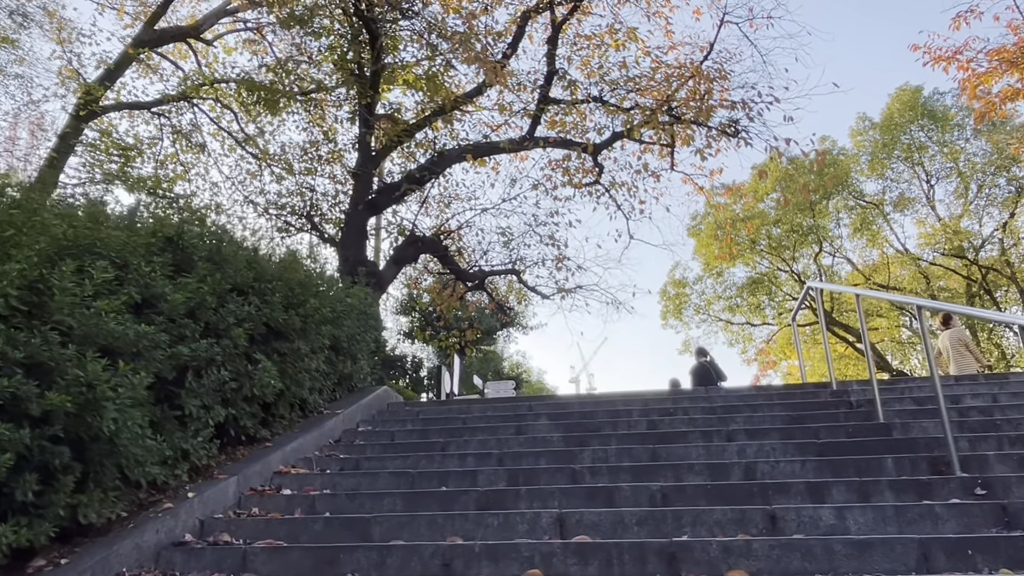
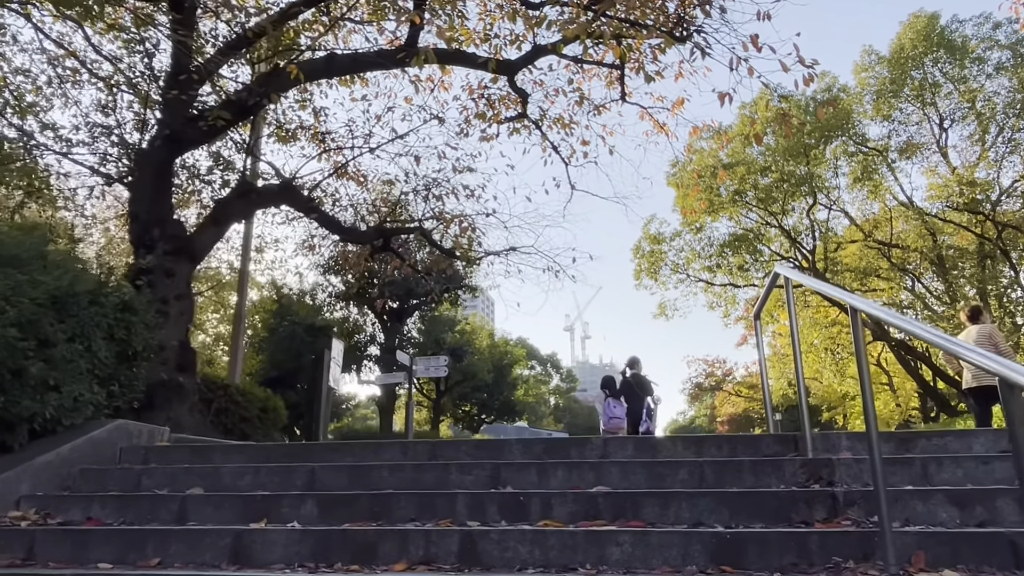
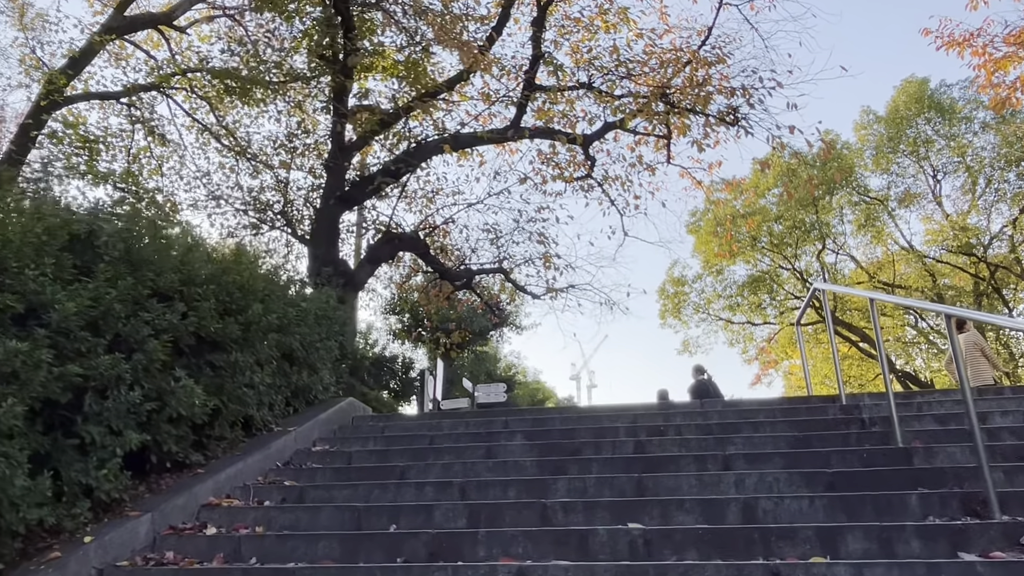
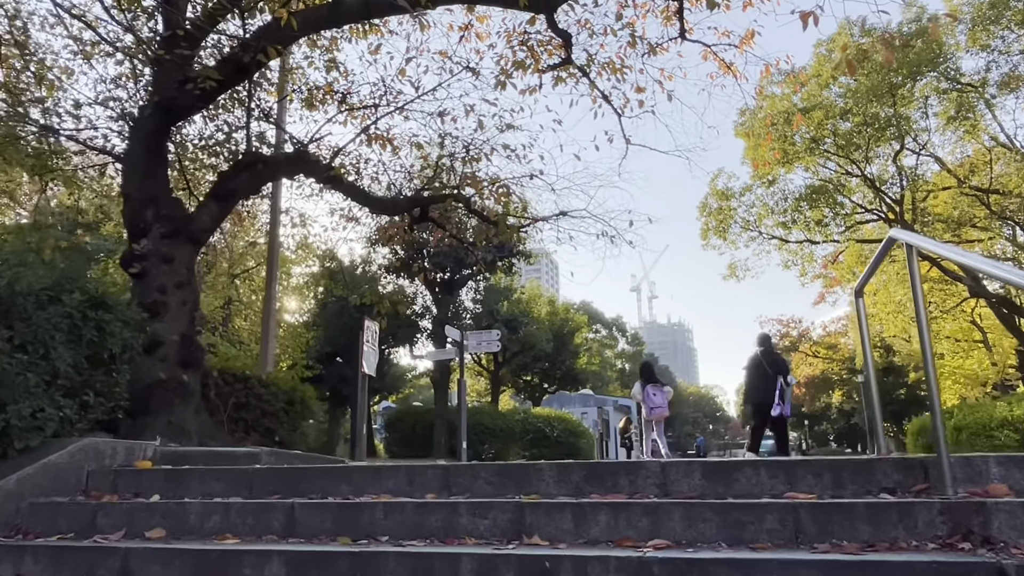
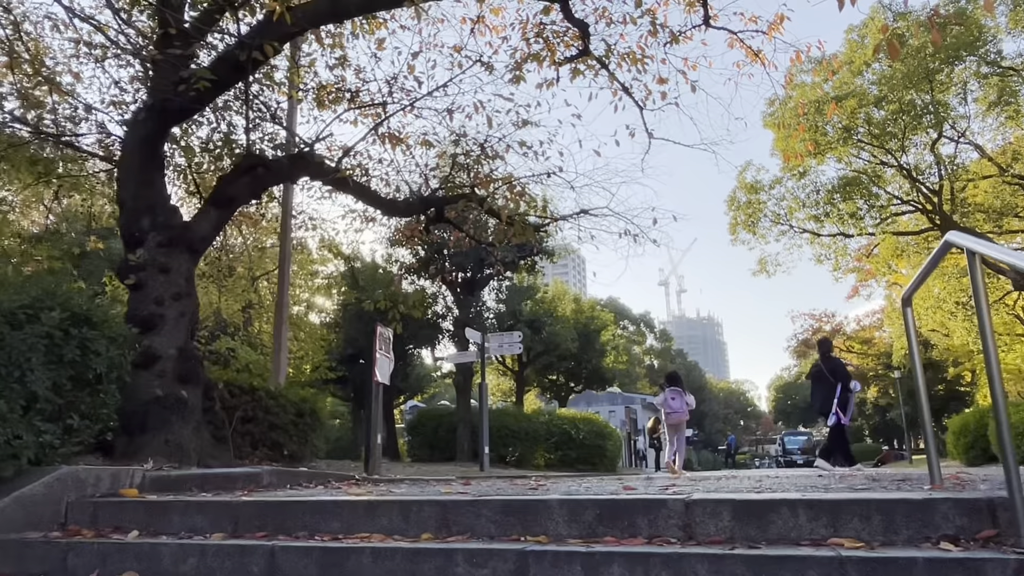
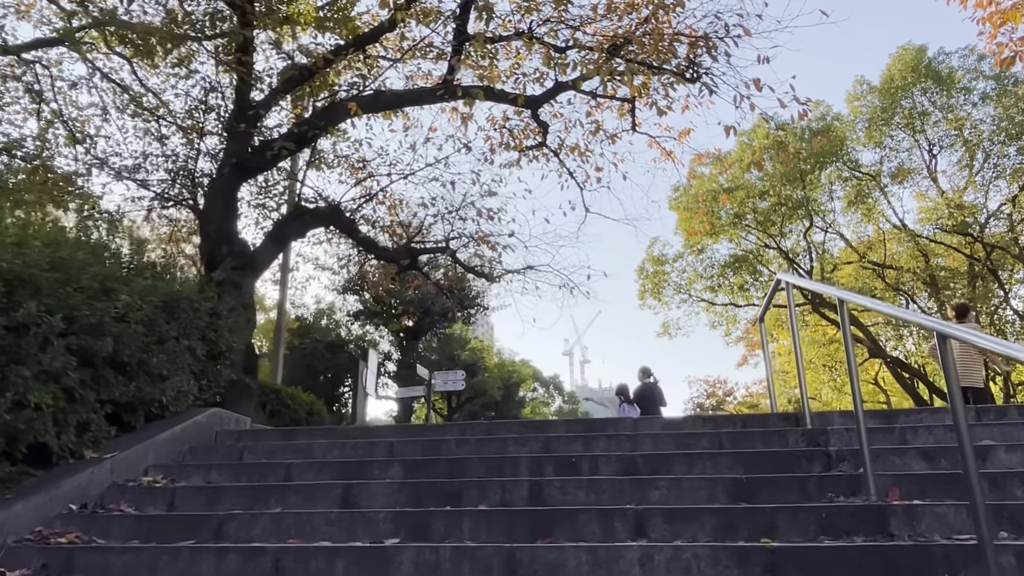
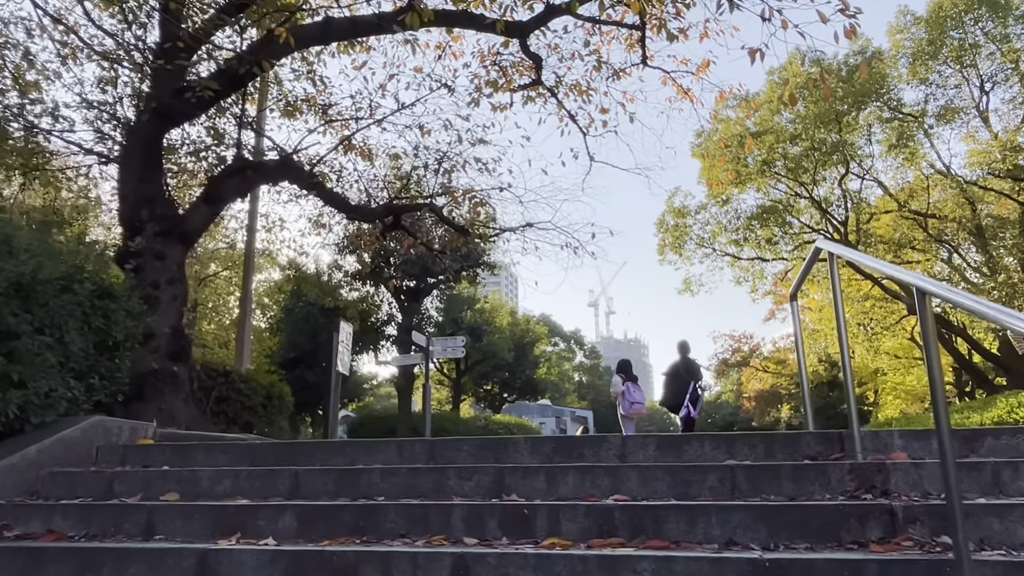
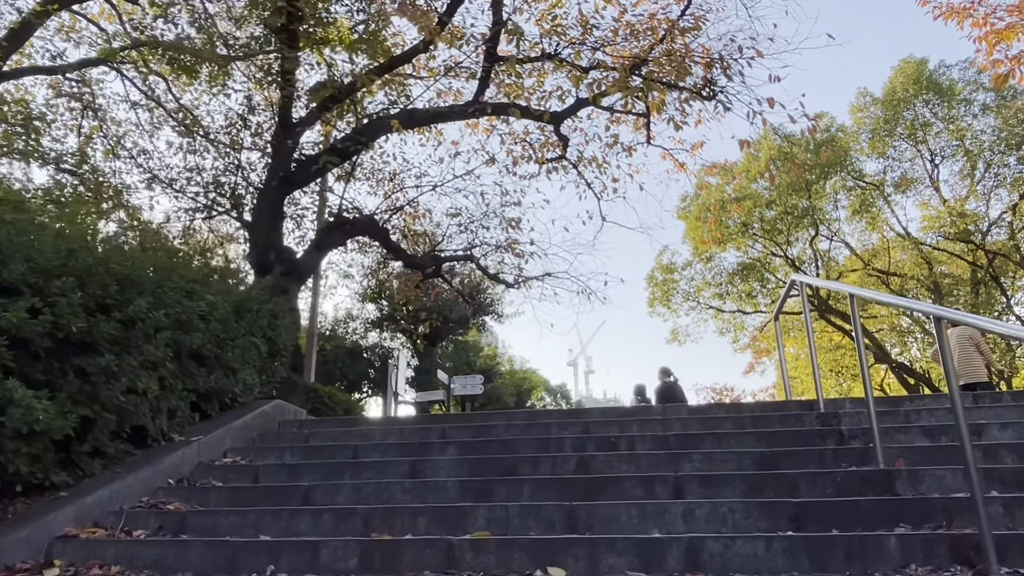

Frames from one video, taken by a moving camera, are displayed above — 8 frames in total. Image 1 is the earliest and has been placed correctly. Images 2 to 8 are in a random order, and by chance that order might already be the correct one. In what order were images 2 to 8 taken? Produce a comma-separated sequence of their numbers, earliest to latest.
3, 8, 6, 2, 7, 4, 5
